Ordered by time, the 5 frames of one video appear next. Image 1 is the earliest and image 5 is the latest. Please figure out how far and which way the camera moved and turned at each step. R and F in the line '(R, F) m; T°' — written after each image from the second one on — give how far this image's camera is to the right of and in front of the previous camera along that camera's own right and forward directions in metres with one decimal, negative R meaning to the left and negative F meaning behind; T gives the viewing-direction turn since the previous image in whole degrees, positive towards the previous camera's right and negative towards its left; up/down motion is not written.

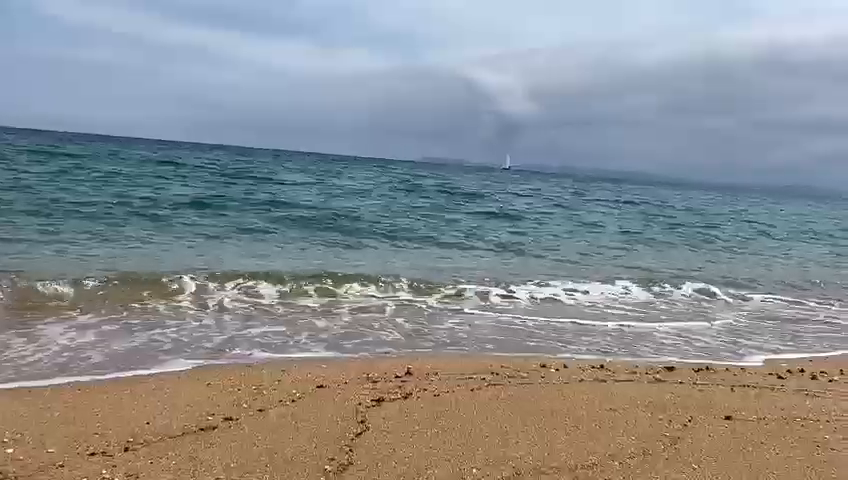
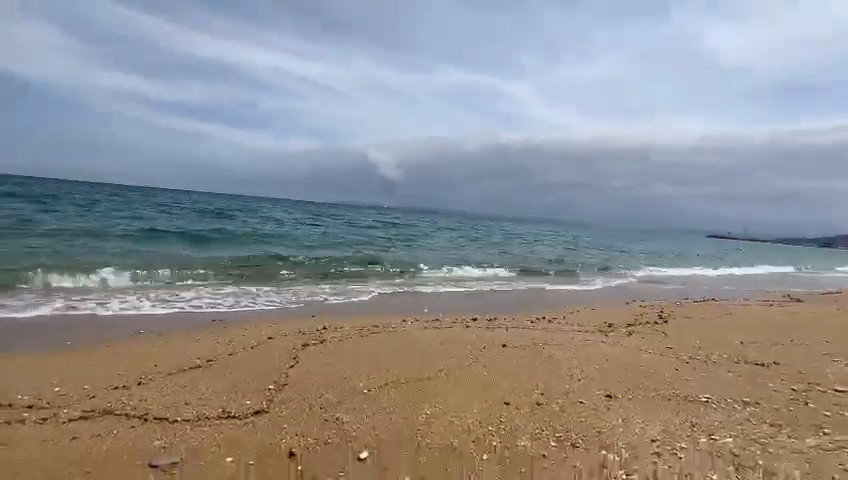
(+1.2, -2.6) m; +4°
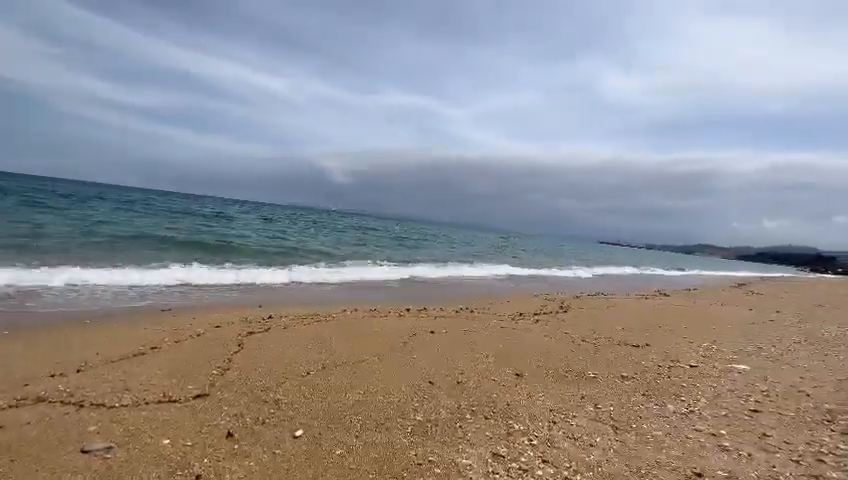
(+0.5, -0.8) m; +5°
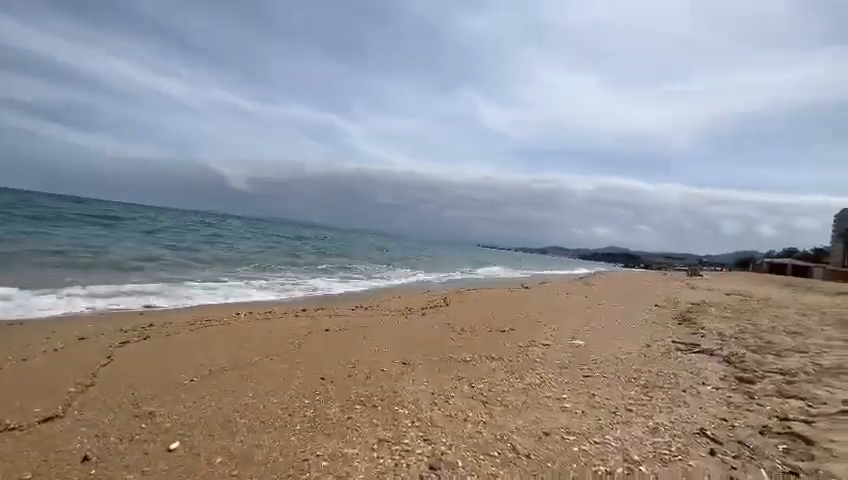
(+0.5, -0.6) m; +13°
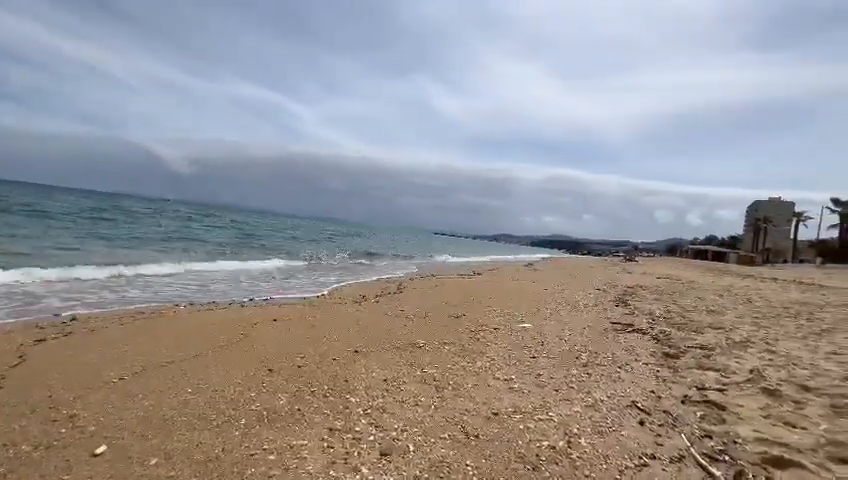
(+0.2, 0.0) m; +6°
